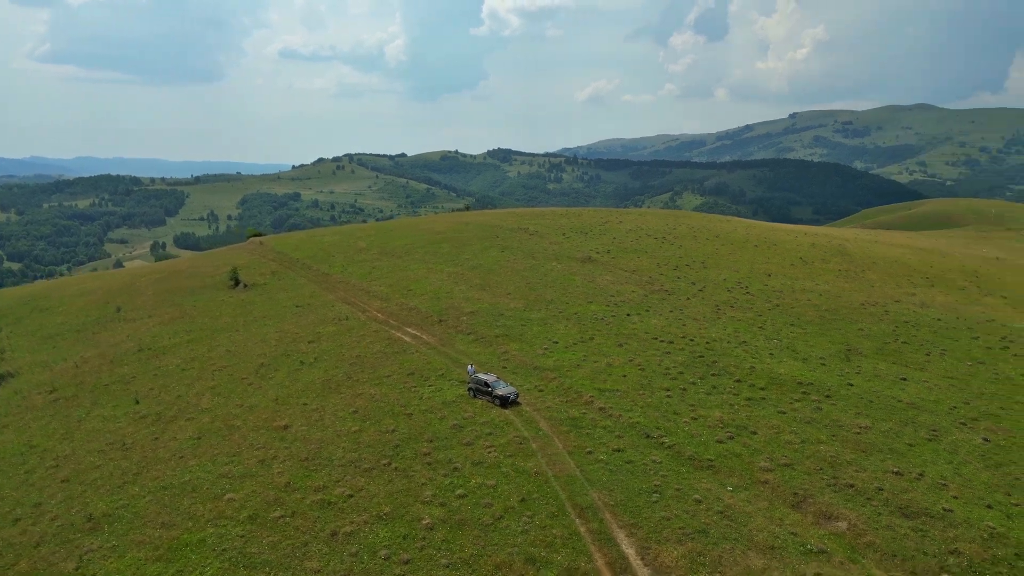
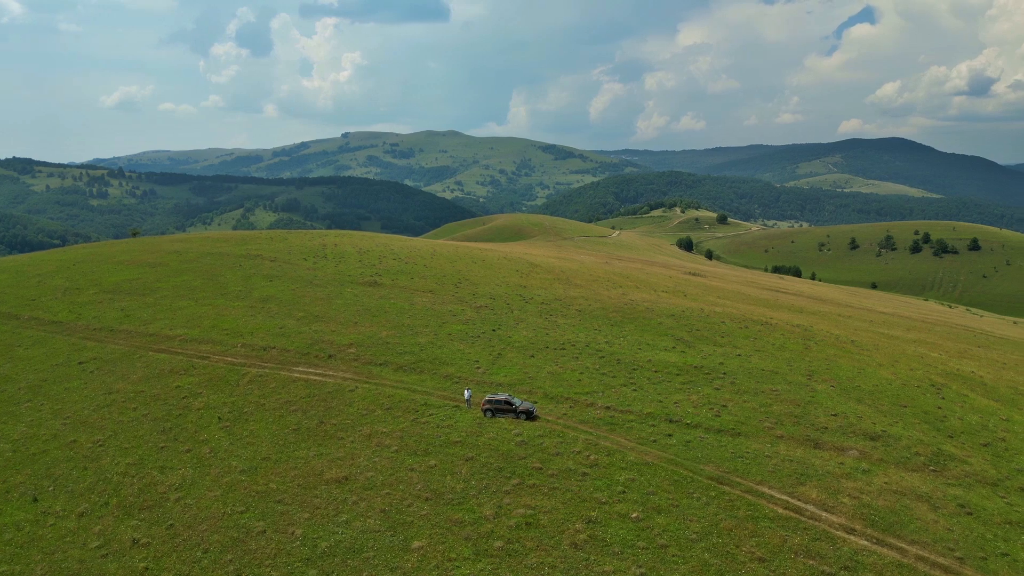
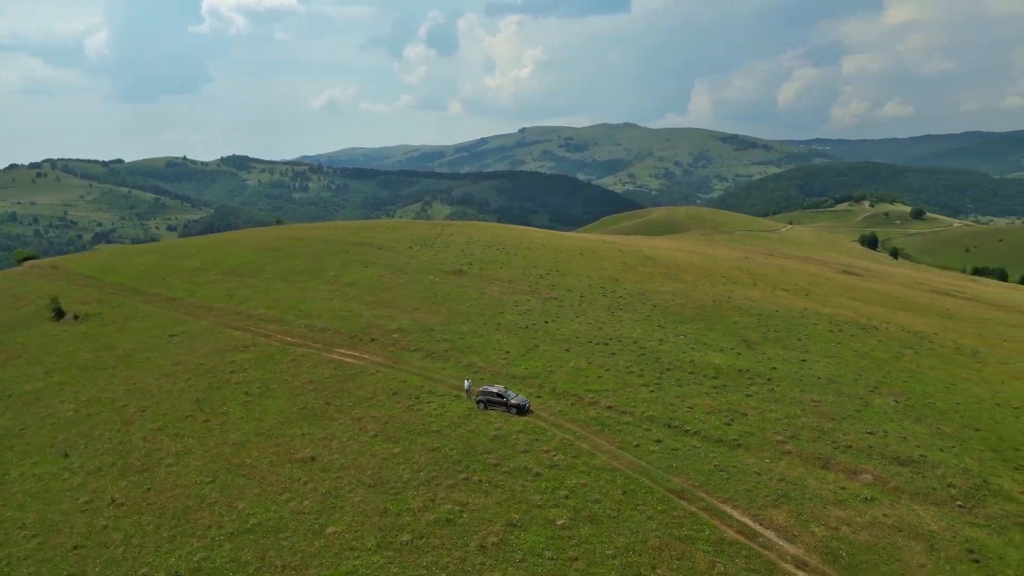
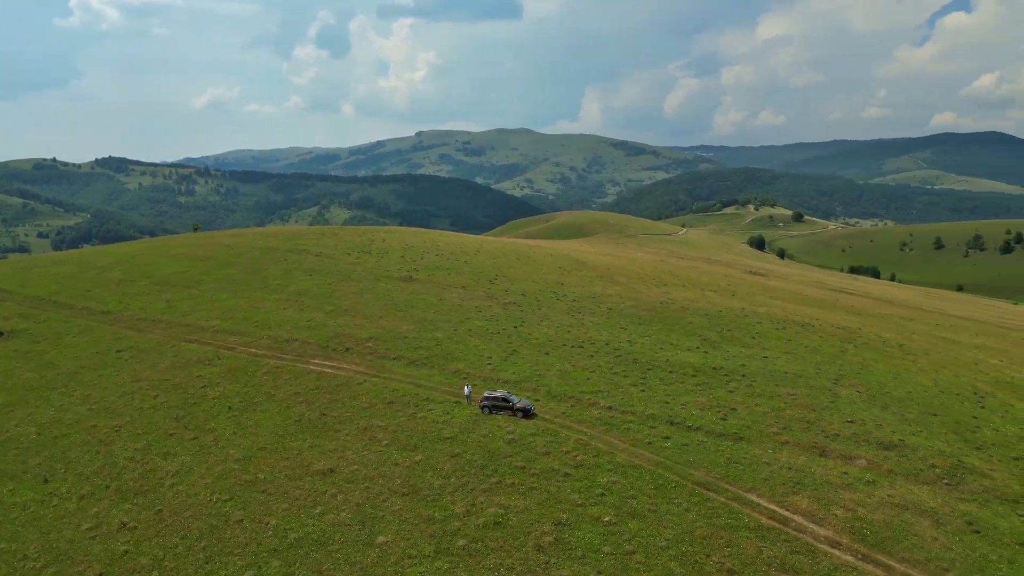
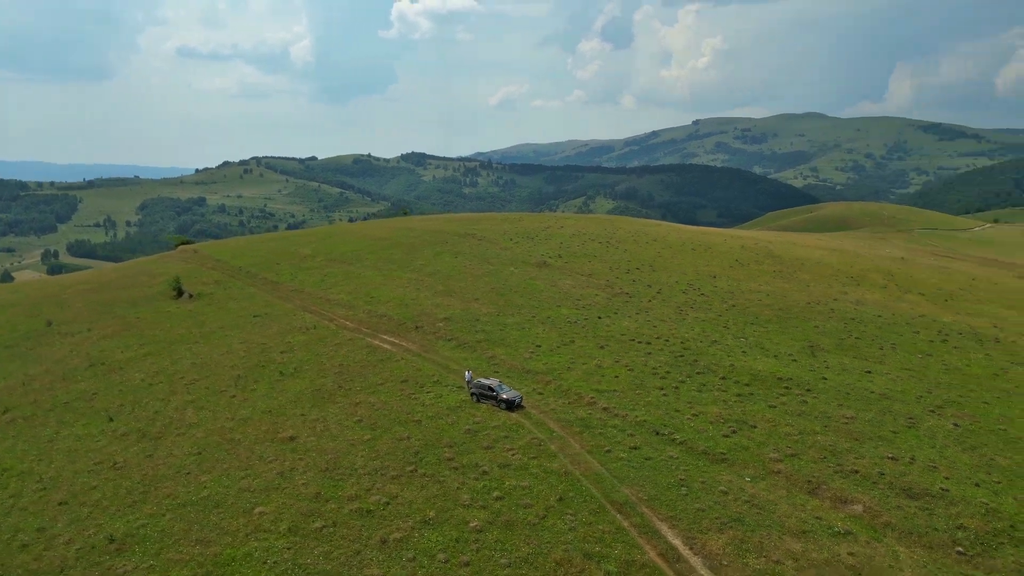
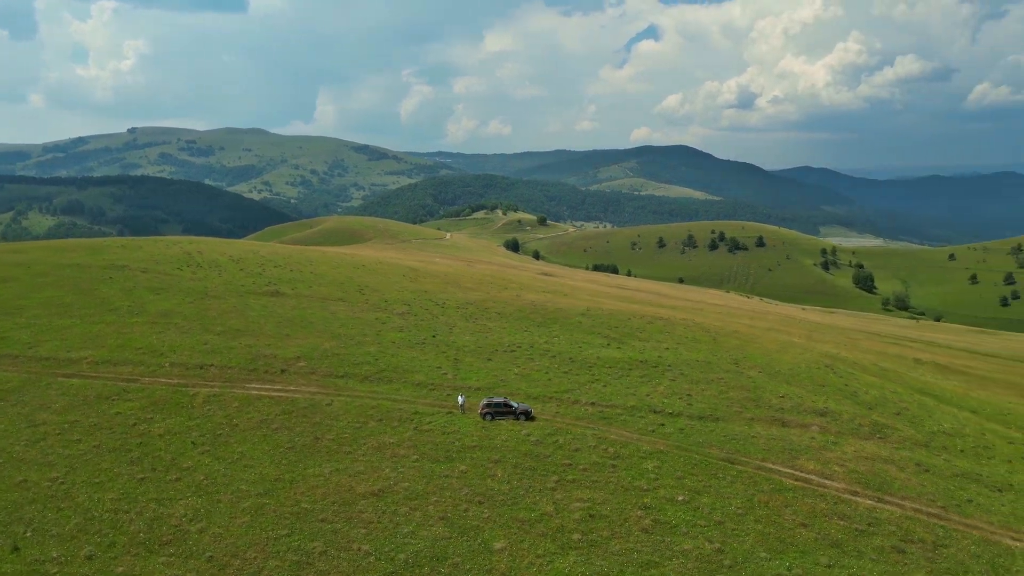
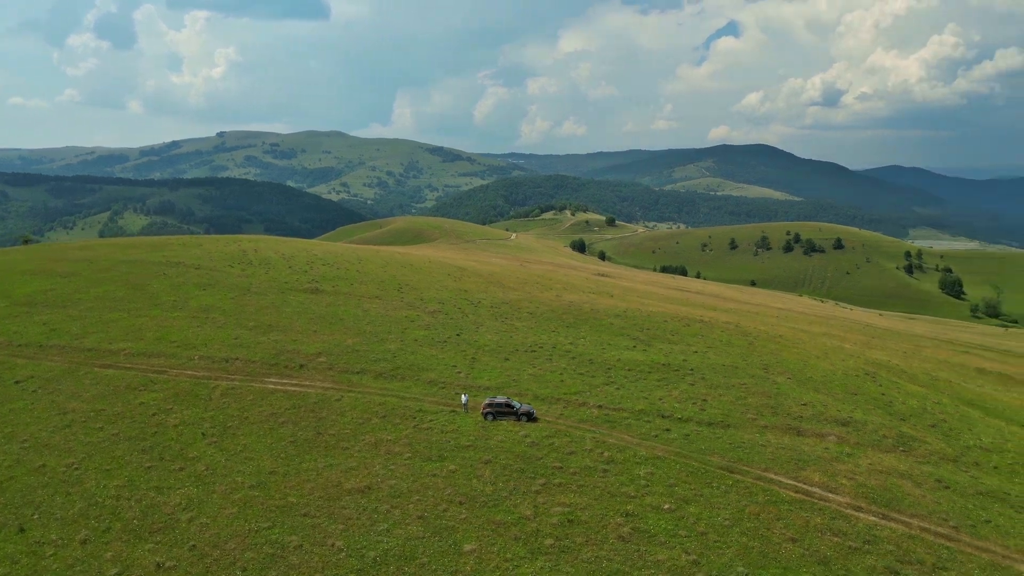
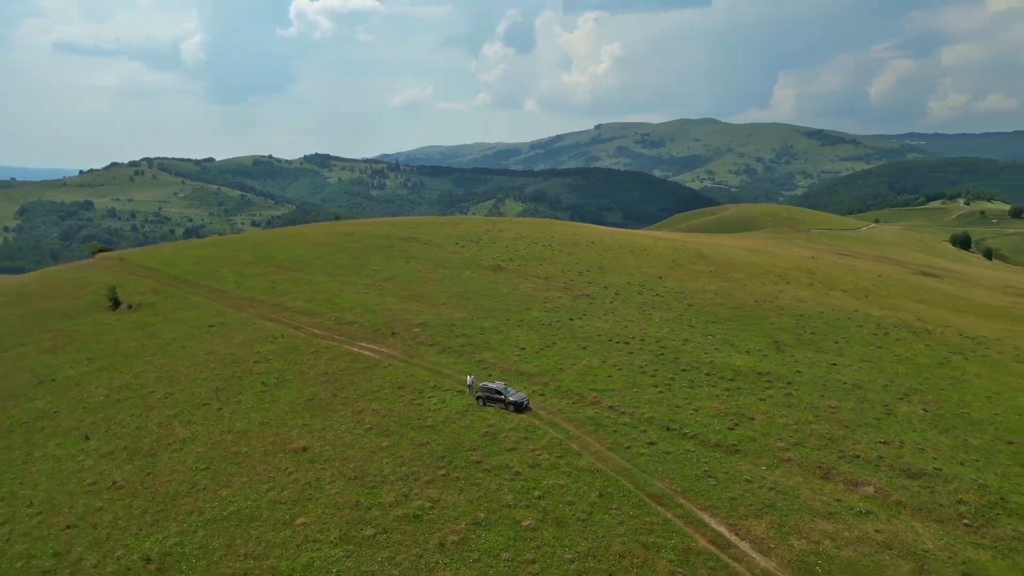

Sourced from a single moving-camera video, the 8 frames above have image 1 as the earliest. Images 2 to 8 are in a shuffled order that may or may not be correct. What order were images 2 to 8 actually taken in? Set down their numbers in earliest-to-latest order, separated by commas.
5, 8, 3, 4, 2, 7, 6
